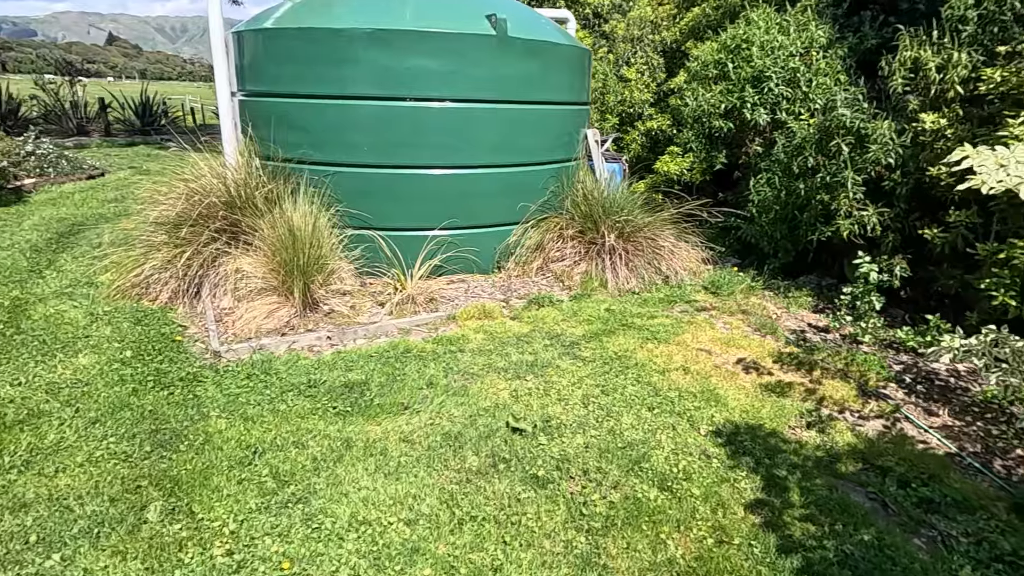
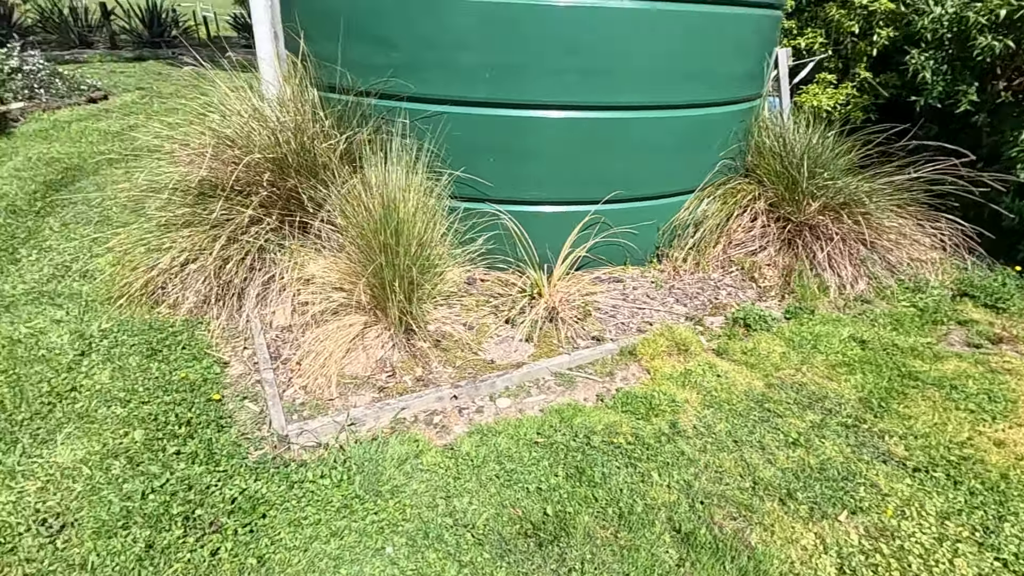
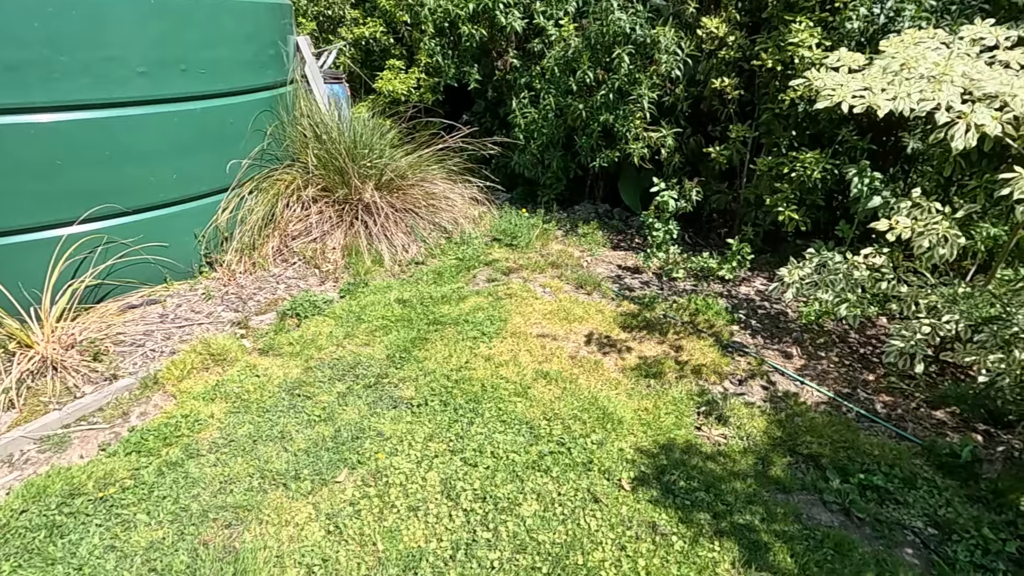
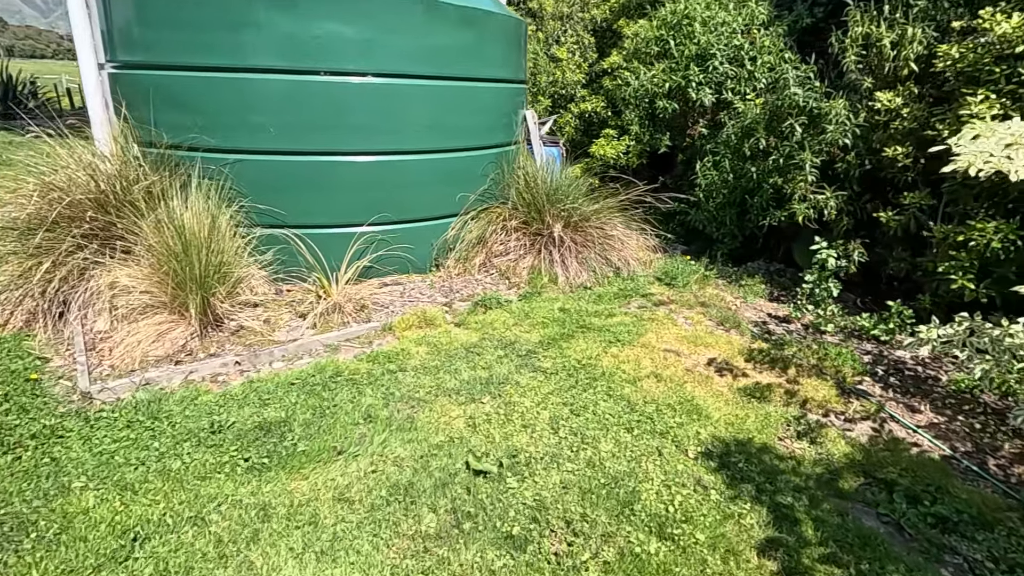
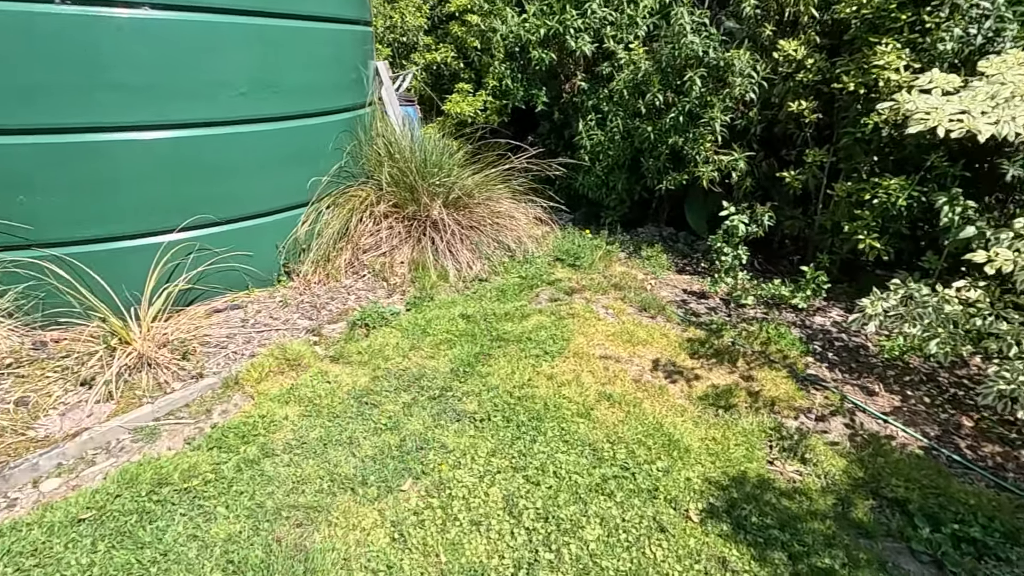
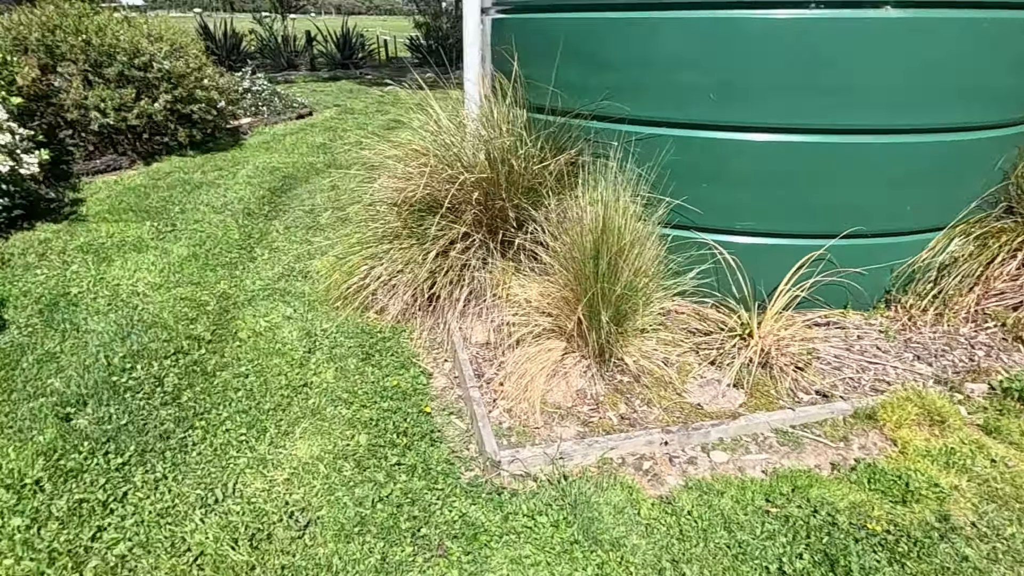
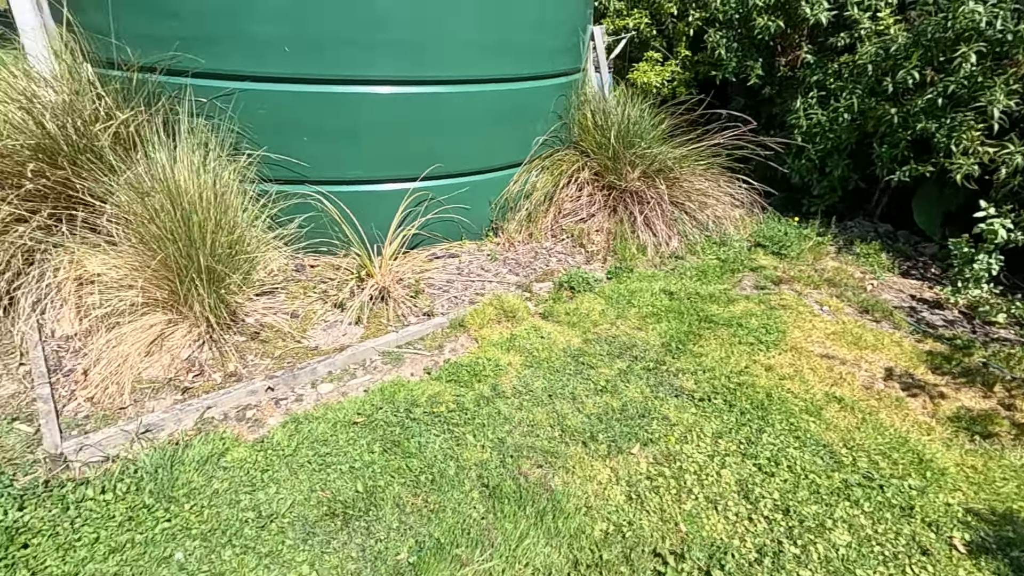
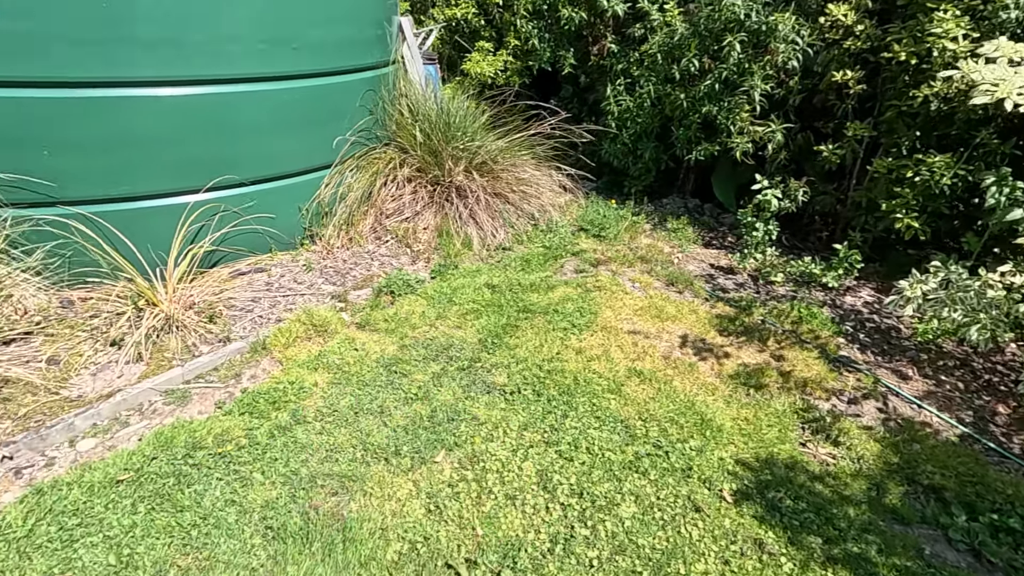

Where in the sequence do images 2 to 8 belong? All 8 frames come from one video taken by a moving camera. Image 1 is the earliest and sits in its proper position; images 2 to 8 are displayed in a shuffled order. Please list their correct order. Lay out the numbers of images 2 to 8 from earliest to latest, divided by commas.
4, 5, 3, 8, 7, 2, 6
